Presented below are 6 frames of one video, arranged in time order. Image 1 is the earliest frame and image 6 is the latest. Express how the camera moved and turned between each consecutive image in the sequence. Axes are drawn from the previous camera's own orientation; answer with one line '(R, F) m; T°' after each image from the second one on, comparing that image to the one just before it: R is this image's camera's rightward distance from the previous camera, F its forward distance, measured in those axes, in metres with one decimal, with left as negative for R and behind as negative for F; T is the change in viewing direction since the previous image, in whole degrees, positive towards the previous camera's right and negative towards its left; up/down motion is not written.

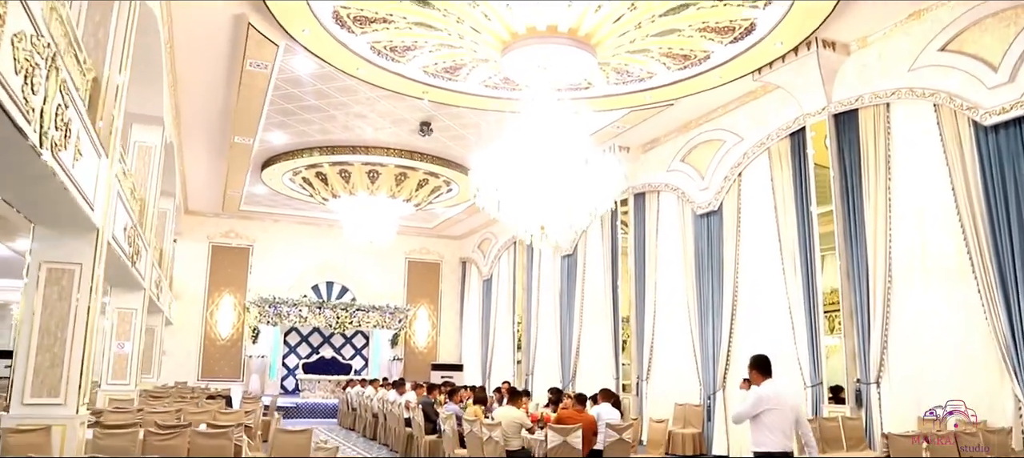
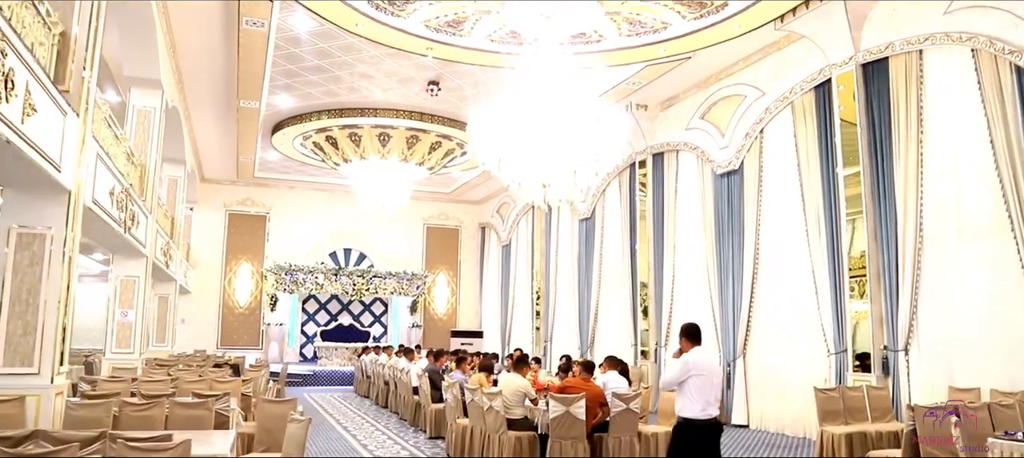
(+0.3, +0.4) m; -2°
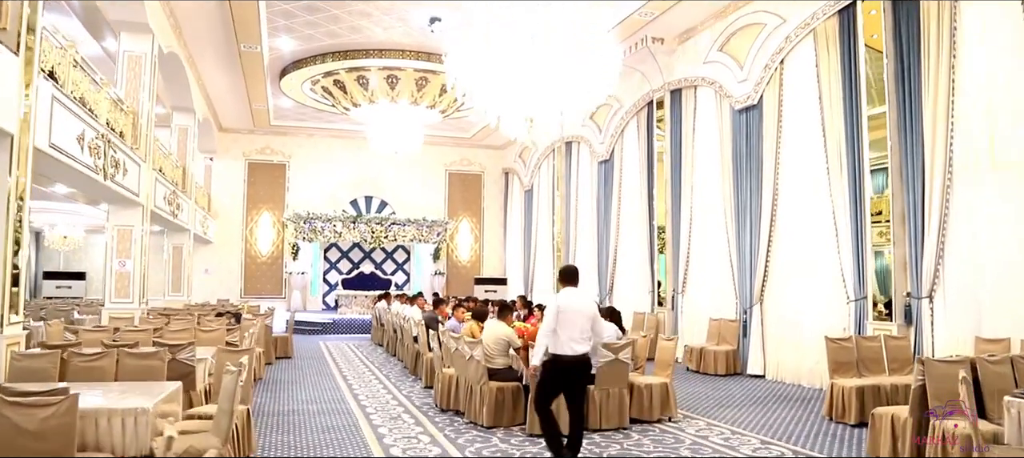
(+0.6, +0.4) m; -4°
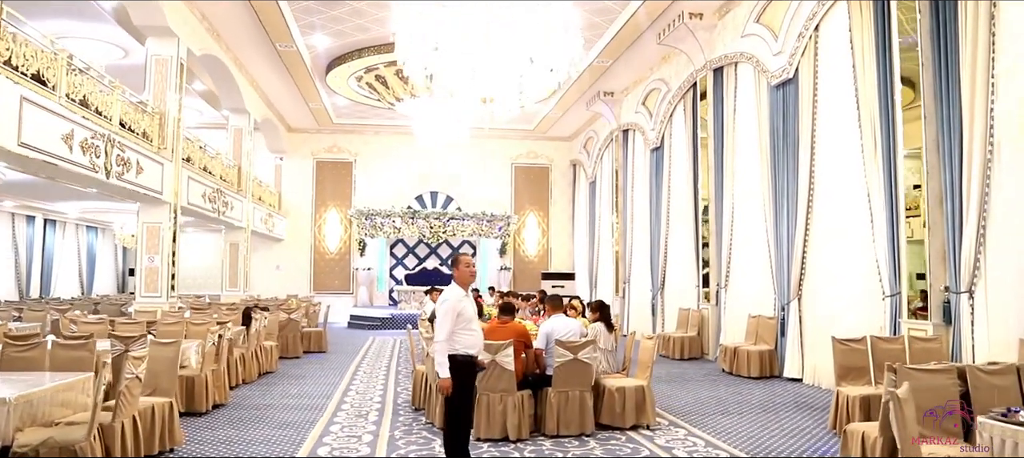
(+1.3, +0.5) m; -9°
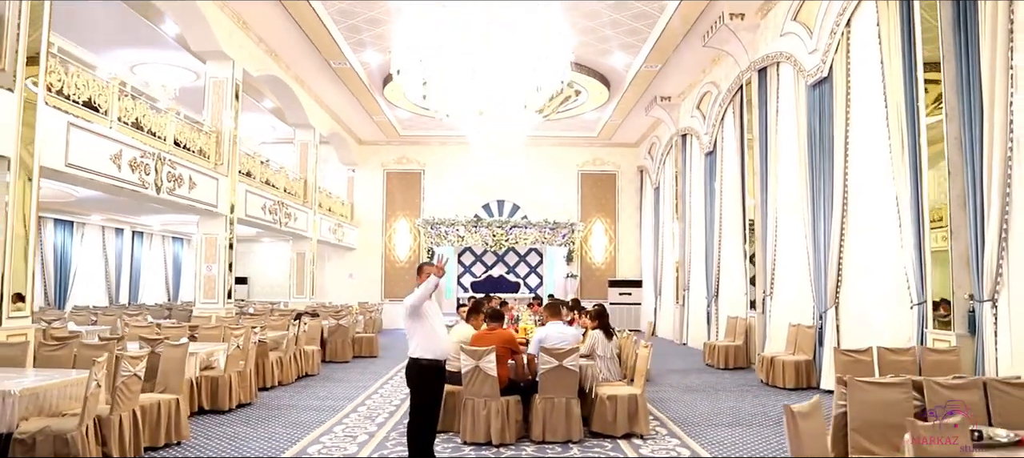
(+0.9, 0.0) m; -8°
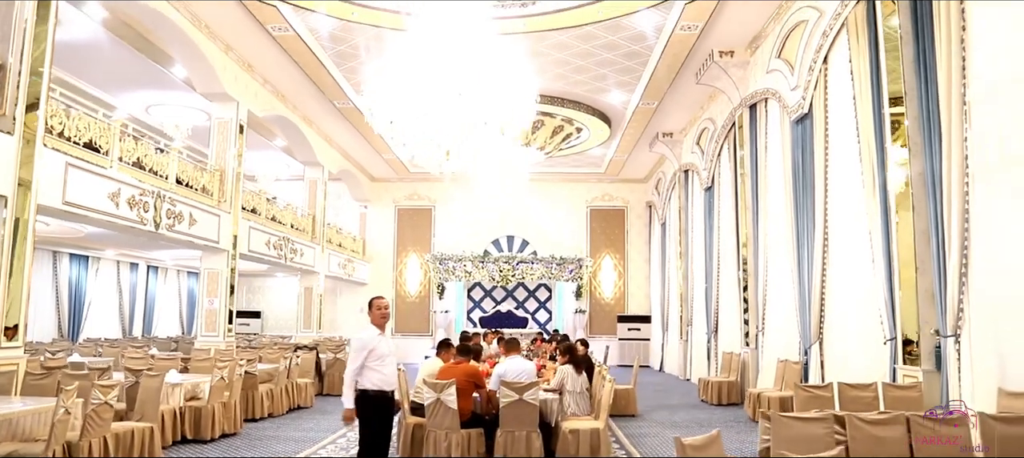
(+0.5, -0.1) m; -2°
